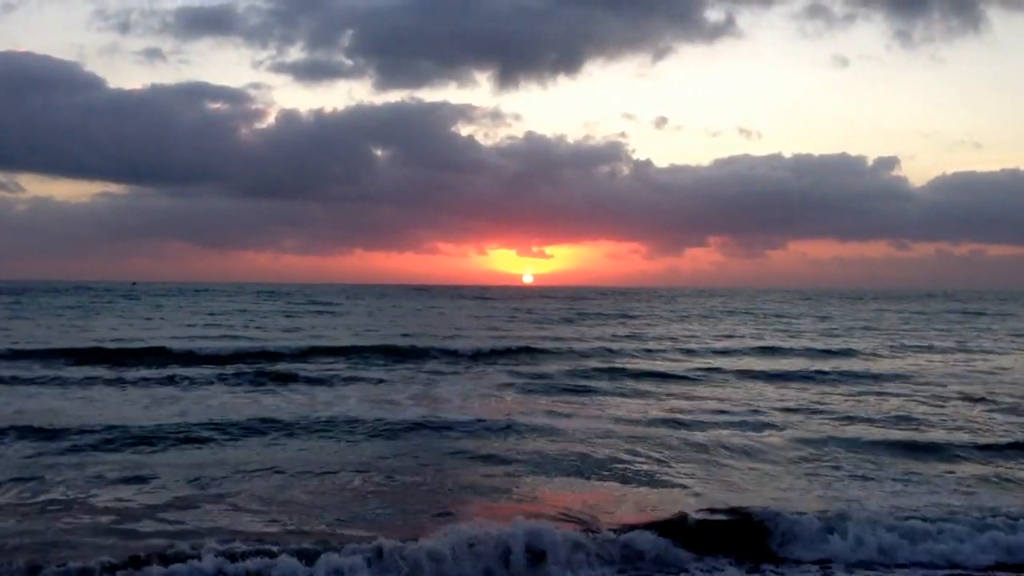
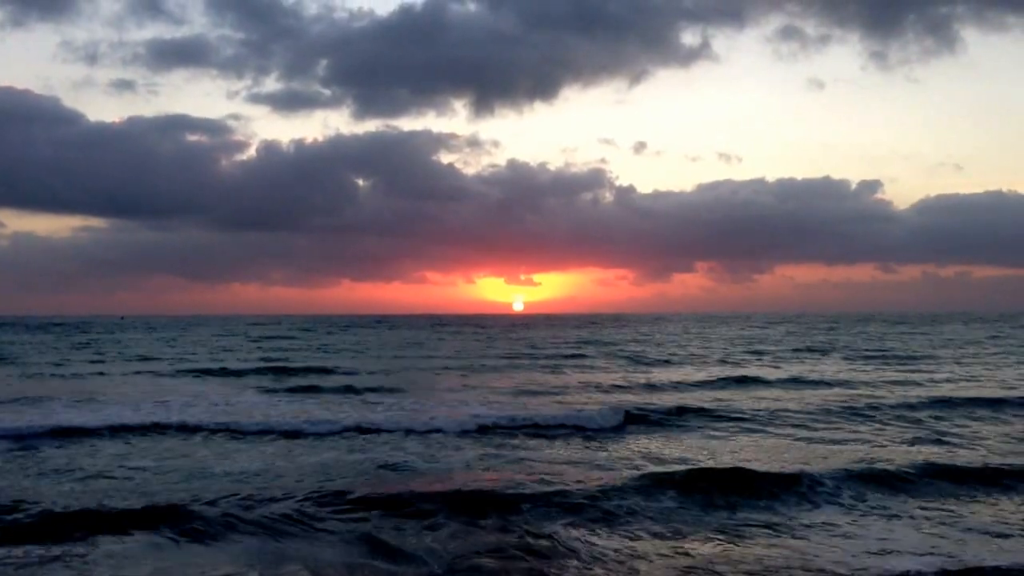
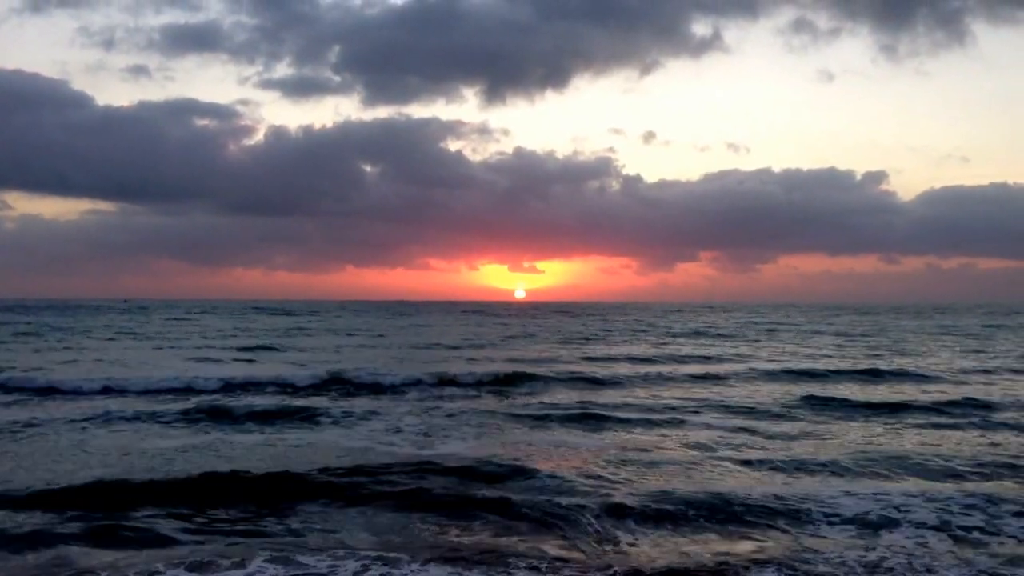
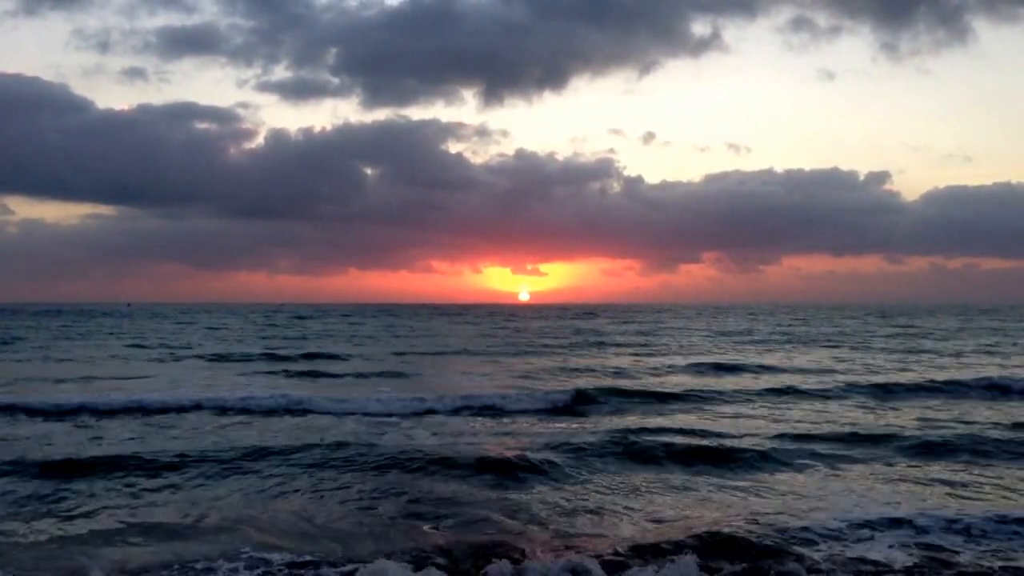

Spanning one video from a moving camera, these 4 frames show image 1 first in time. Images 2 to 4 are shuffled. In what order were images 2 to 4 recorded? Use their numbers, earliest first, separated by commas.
3, 4, 2
